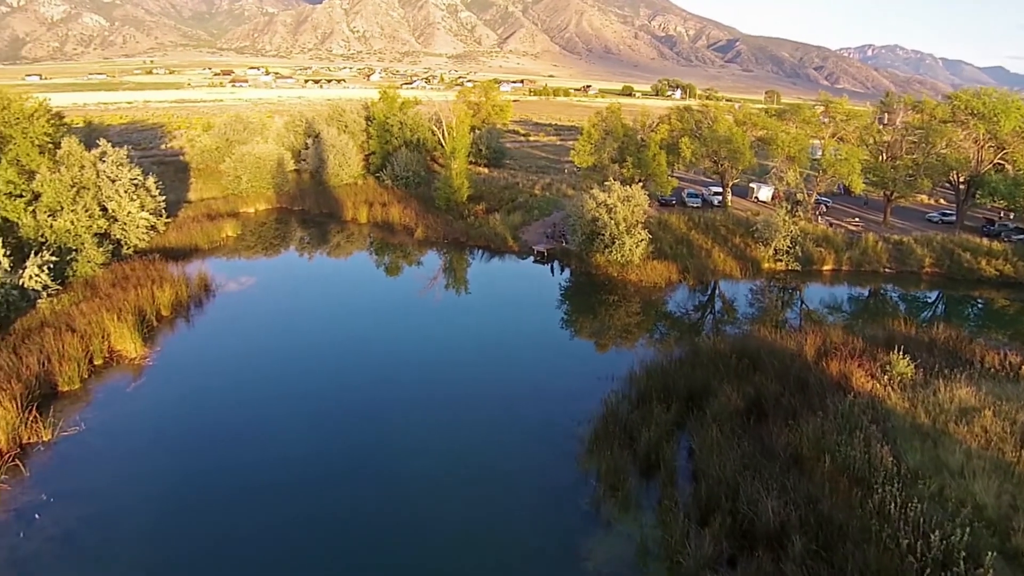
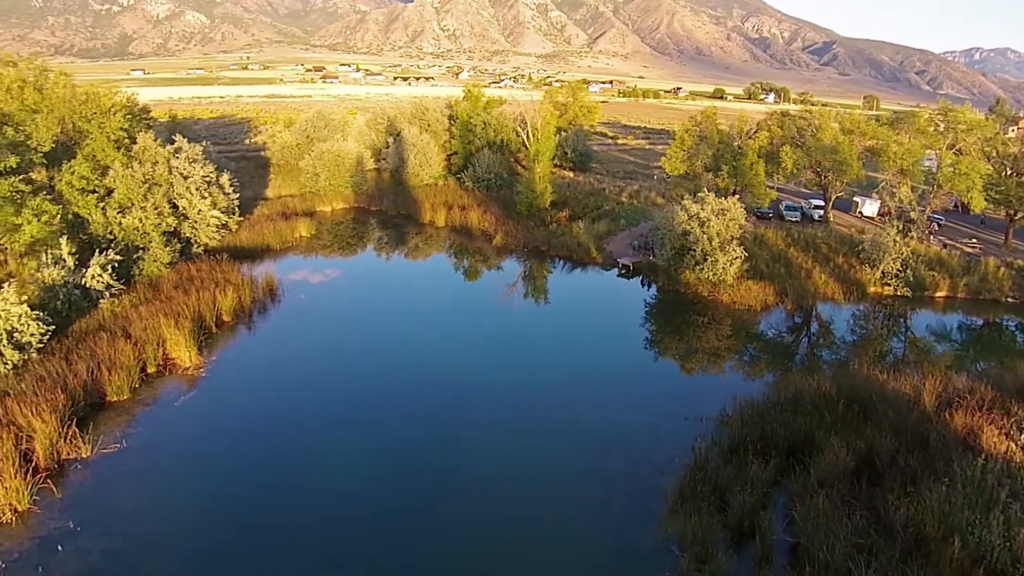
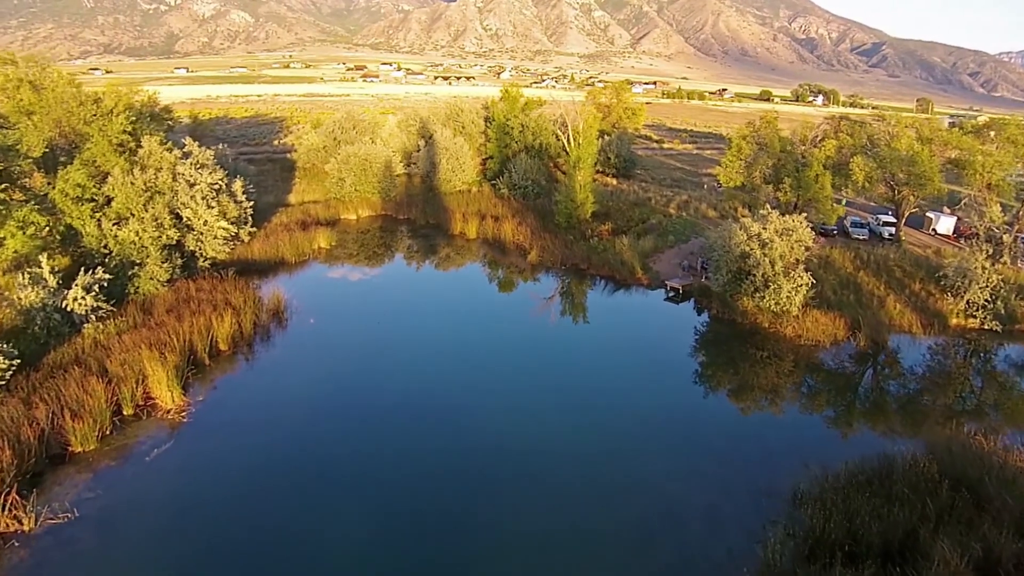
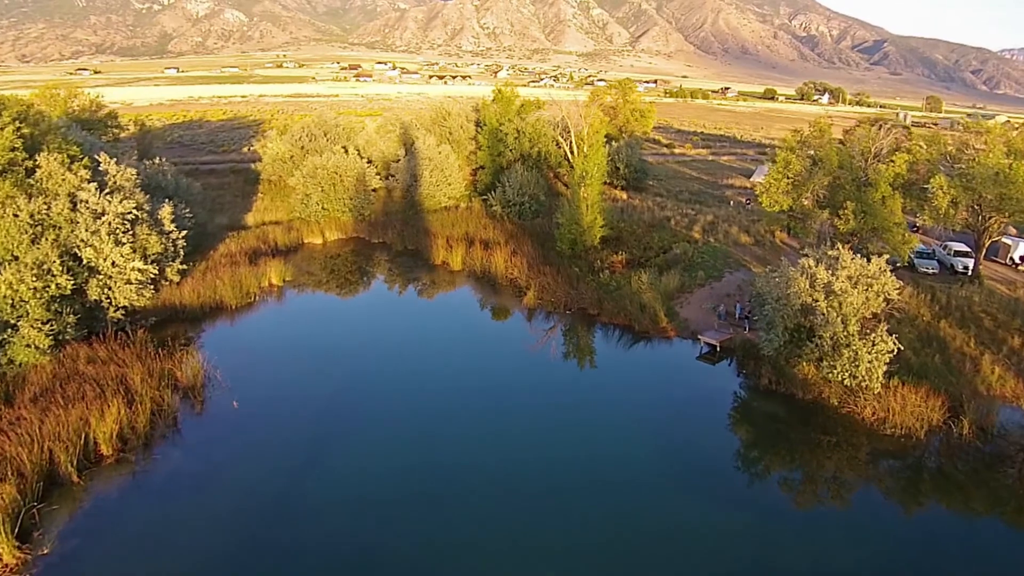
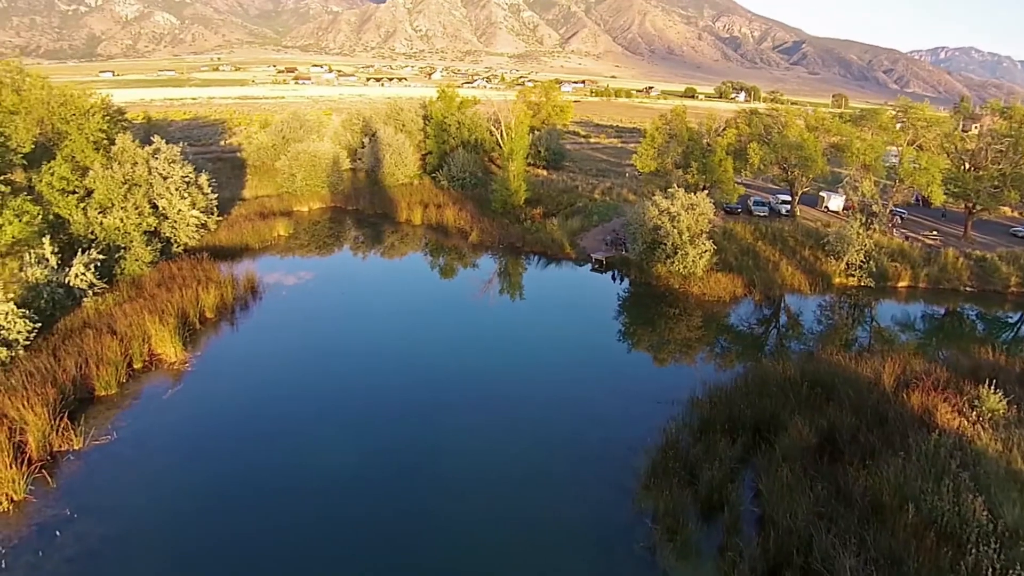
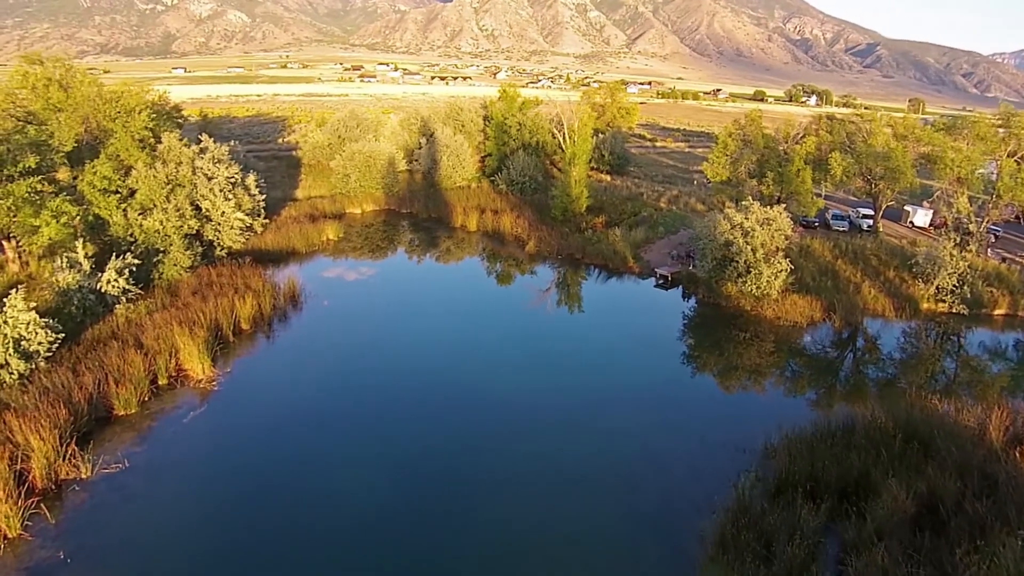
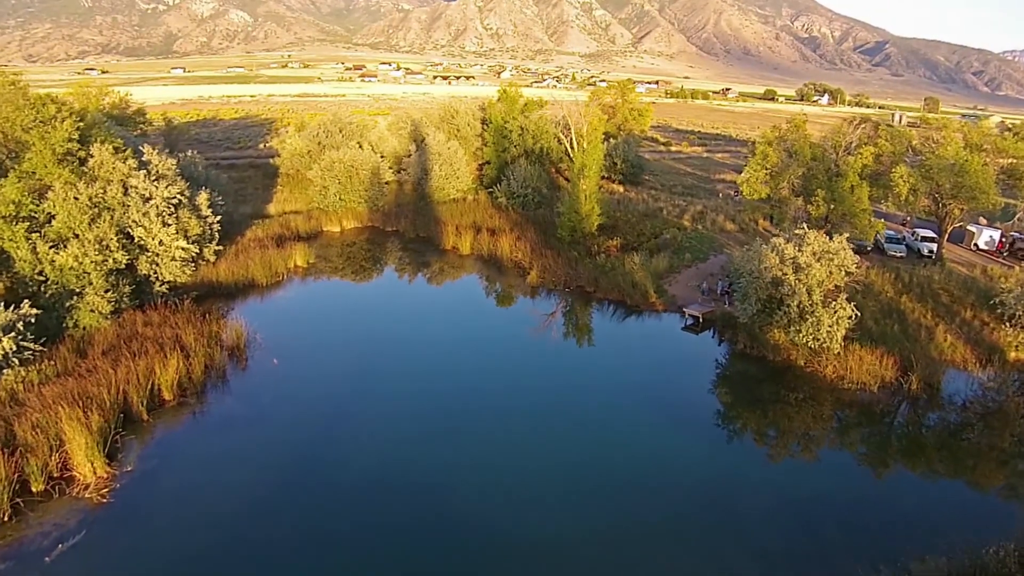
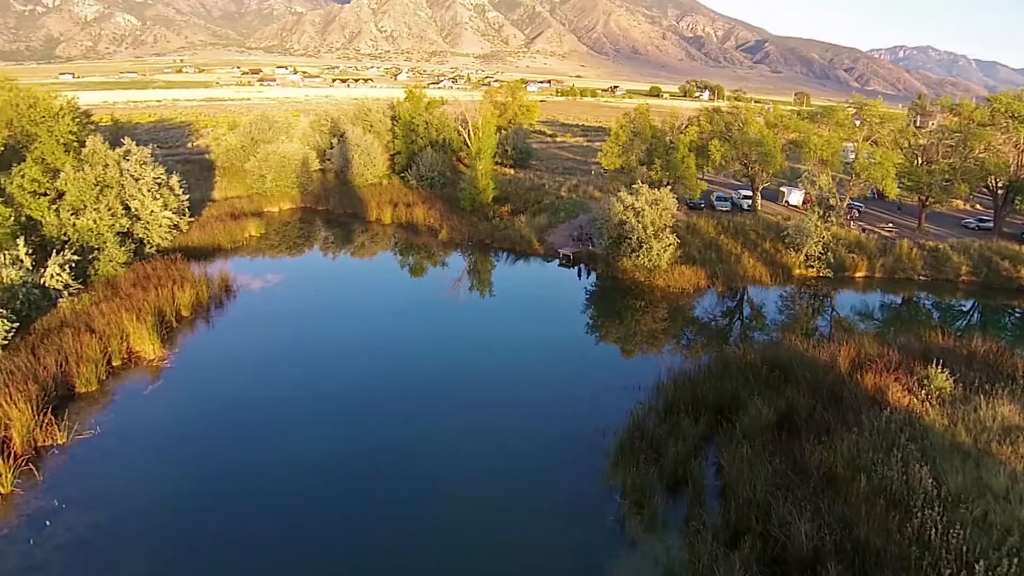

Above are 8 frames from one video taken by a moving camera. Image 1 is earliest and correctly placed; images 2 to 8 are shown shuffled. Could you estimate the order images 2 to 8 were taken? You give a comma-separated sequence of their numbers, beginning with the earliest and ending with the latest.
8, 5, 2, 6, 3, 7, 4
